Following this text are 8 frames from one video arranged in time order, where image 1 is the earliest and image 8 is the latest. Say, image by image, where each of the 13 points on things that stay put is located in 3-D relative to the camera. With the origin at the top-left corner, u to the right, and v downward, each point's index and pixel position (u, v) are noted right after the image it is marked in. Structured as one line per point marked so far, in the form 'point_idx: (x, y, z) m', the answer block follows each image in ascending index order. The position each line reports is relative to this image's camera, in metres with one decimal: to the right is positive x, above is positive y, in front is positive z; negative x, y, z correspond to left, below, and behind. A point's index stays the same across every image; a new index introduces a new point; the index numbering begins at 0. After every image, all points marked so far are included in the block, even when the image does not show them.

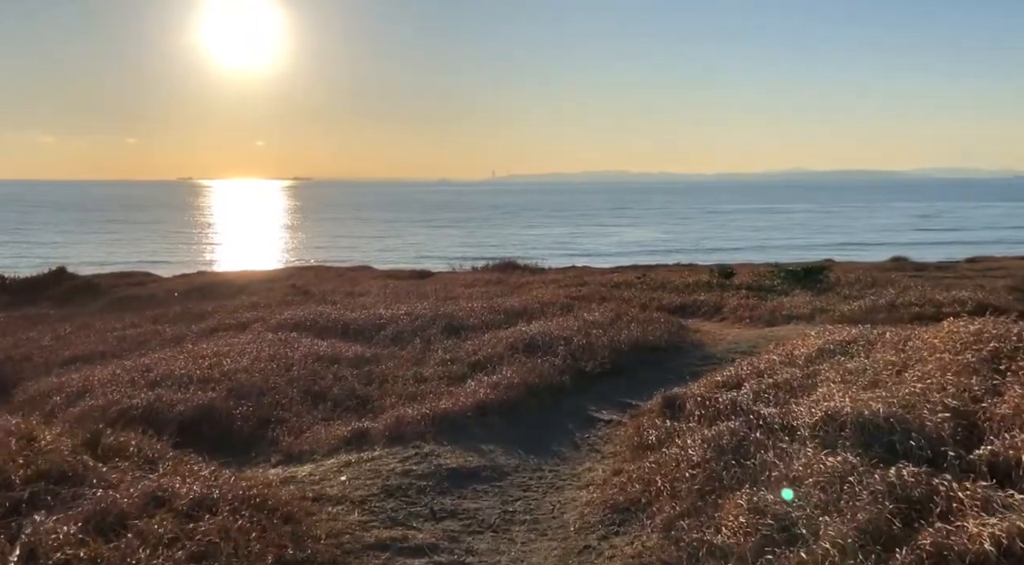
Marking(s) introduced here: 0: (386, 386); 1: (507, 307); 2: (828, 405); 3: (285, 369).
0: (-1.9, -1.6, +12.0) m
1: (-0.1, -0.6, +18.0) m
2: (+3.0, -1.2, +7.5) m
3: (-3.7, -1.4, +12.8) m
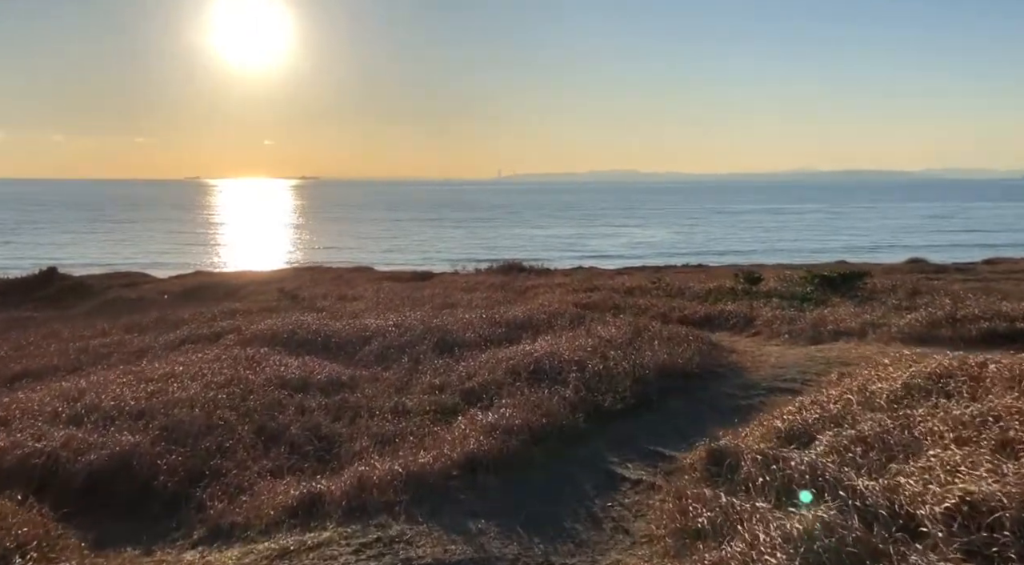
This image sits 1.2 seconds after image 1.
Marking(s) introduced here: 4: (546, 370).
0: (-1.9, -1.7, +9.9) m
1: (-0.1, -0.7, +15.8) m
2: (+3.0, -1.3, +5.3) m
3: (-3.6, -1.6, +10.7) m
4: (+0.5, -1.2, +10.6) m
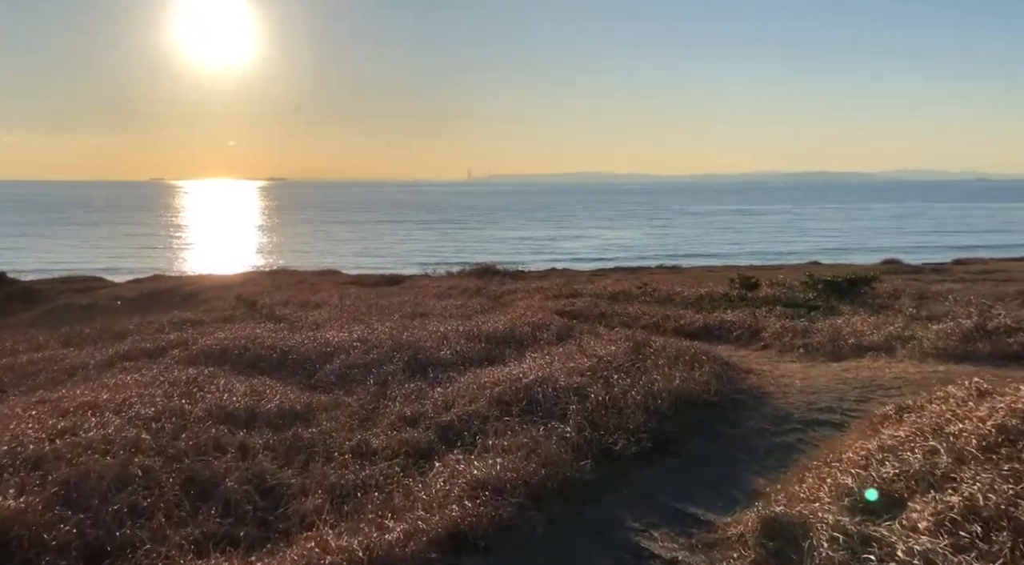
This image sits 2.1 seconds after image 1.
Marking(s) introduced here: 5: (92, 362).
0: (-2.0, -1.9, +8.1) m
1: (-0.4, -0.9, +14.1) m
2: (+3.0, -1.4, +3.7) m
3: (-3.8, -1.7, +8.8) m
4: (+0.3, -1.3, +8.9) m
5: (-8.5, -1.6, +16.1) m
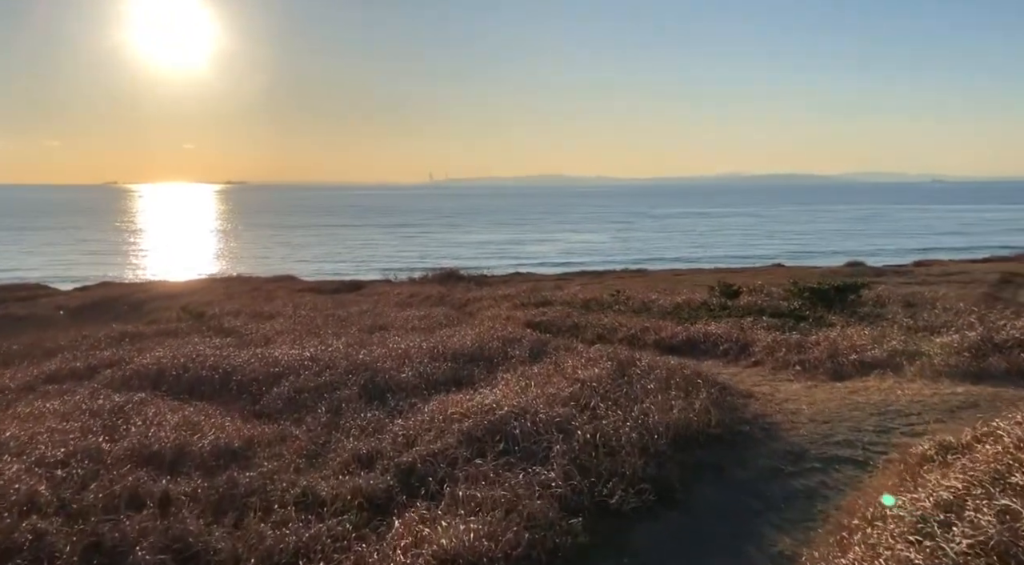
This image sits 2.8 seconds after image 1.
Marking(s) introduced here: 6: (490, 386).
0: (-2.2, -2.1, +6.7) m
1: (-0.9, -1.1, +12.8) m
2: (+3.0, -1.6, +2.6) m
3: (-4.1, -1.9, +7.4) m
4: (0.0, -1.5, +7.7) m
5: (-9.1, -1.9, +14.4) m
6: (-0.3, -1.4, +10.5) m
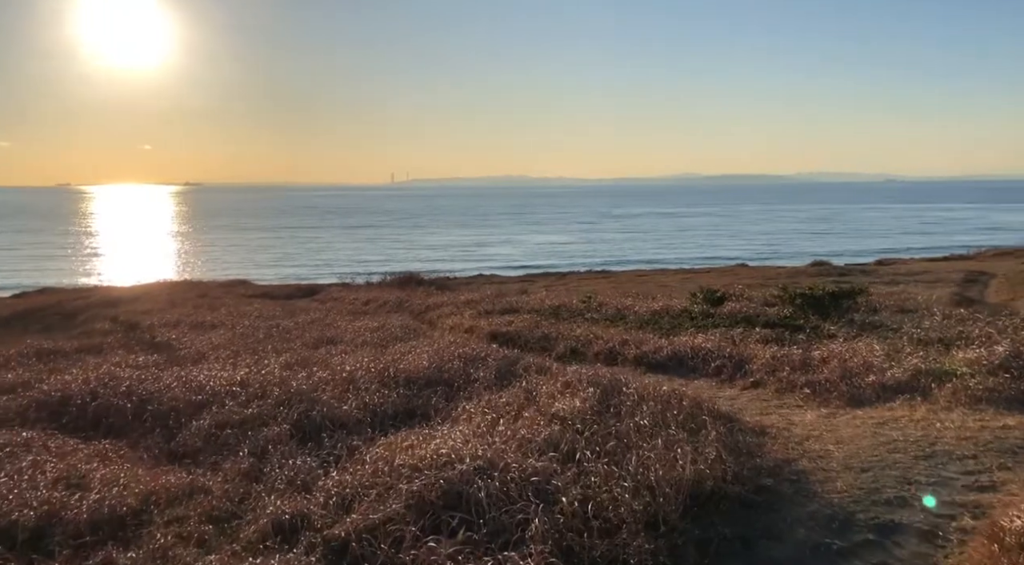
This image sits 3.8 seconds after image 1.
0: (-2.5, -2.2, +4.8) m
1: (-1.4, -1.3, +11.0) m
2: (+2.9, -1.7, +0.9) m
3: (-4.3, -2.1, +5.4) m
4: (-0.2, -1.6, +5.9) m
5: (-9.7, -2.1, +12.2) m
6: (-0.7, -1.5, +8.7) m
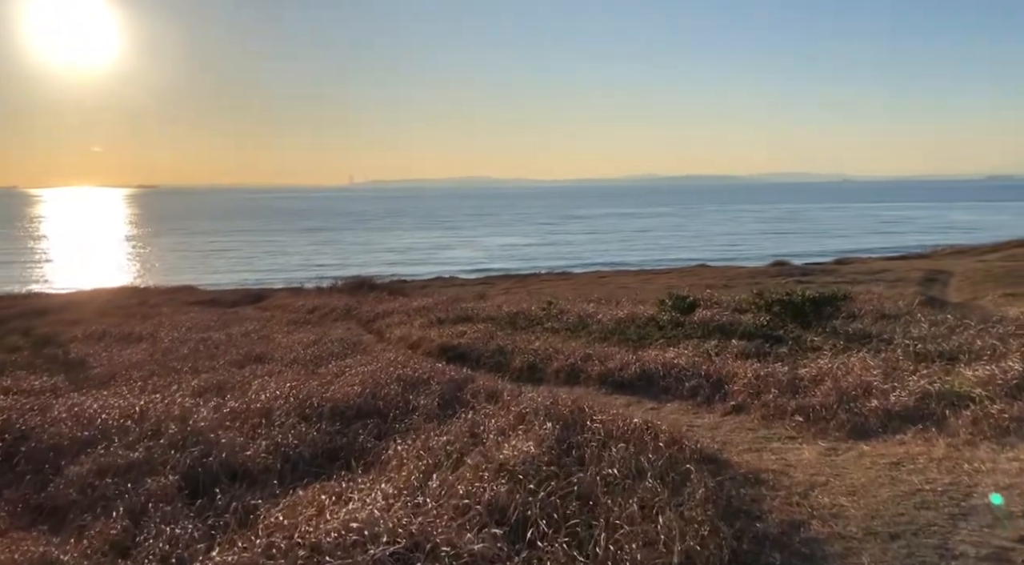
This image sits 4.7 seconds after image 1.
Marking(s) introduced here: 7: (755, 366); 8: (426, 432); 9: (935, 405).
0: (-2.8, -2.4, +3.1) m
1: (-2.1, -1.4, +9.3) m
2: (+2.8, -1.8, -0.5) m
3: (-4.7, -2.3, +3.6) m
4: (-0.6, -1.8, +4.3) m
5: (-10.3, -2.3, +10.2) m
6: (-1.2, -1.7, +7.1) m
7: (+3.3, -1.1, +10.7) m
8: (-0.9, -1.5, +8.3) m
9: (+4.4, -1.3, +8.3) m
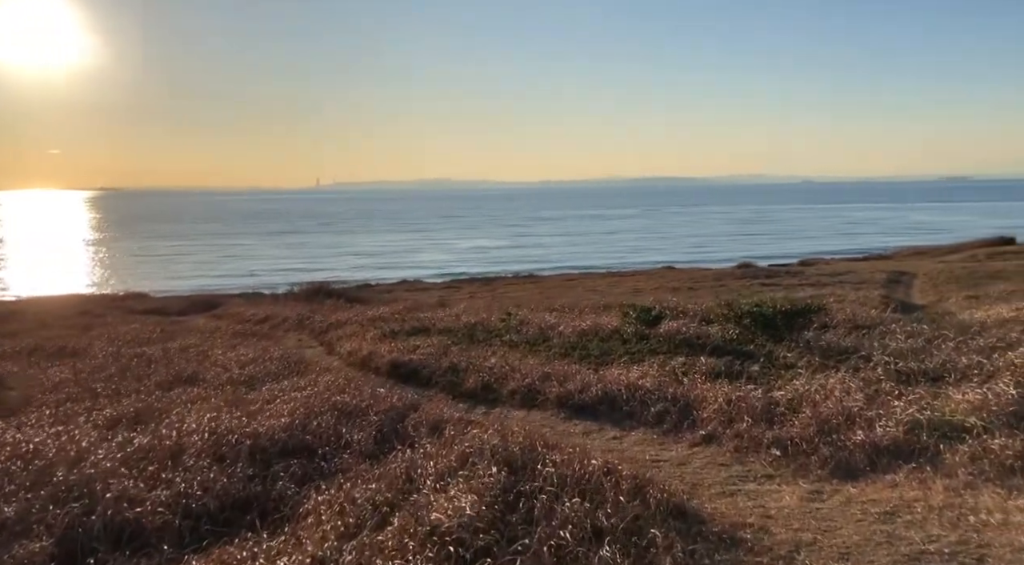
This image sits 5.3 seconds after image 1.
0: (-3.1, -2.6, +2.0) m
1: (-2.6, -1.6, +8.2) m
2: (+2.6, -2.0, -1.4) m
3: (-5.0, -2.5, +2.4) m
4: (-1.0, -2.0, +3.2) m
5: (-10.9, -2.6, +8.7) m
6: (-1.7, -1.9, +6.0) m
7: (+2.6, -1.3, +9.8) m
8: (-1.4, -1.7, +7.3) m
9: (+3.8, -1.4, +7.4) m
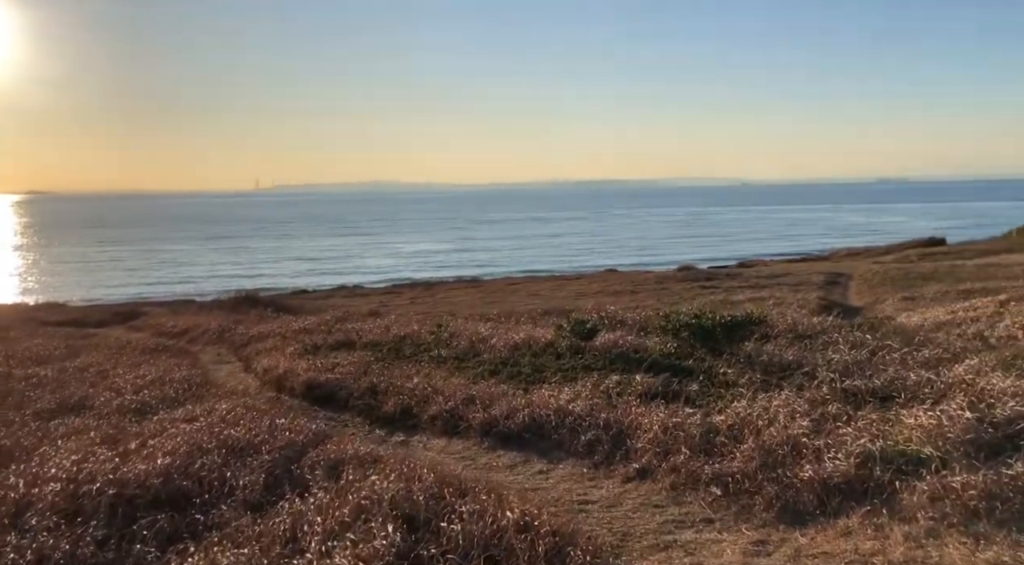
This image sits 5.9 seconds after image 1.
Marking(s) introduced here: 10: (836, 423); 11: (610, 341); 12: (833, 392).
0: (-3.5, -2.8, +0.8) m
1: (-3.5, -1.8, +7.0) m
2: (+2.4, -2.1, -2.2) m
3: (-5.4, -2.7, +1.1) m
4: (-1.5, -2.1, +2.2) m
5: (-11.8, -2.9, +7.0) m
6: (-2.4, -2.0, +4.9) m
7: (+1.7, -1.5, +9.0) m
8: (-2.2, -1.9, +6.1) m
9: (+3.1, -1.6, +6.7) m
10: (+3.3, -1.4, +8.0) m
11: (+1.6, -1.0, +12.9) m
12: (+3.7, -1.3, +9.2) m
